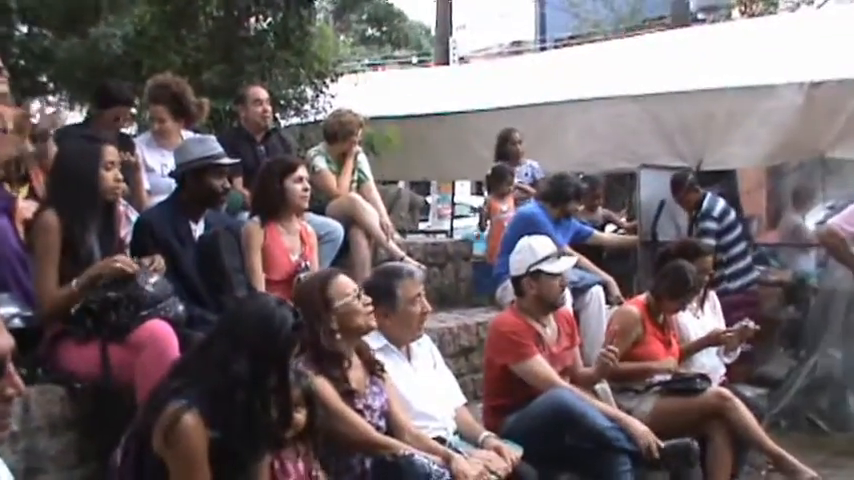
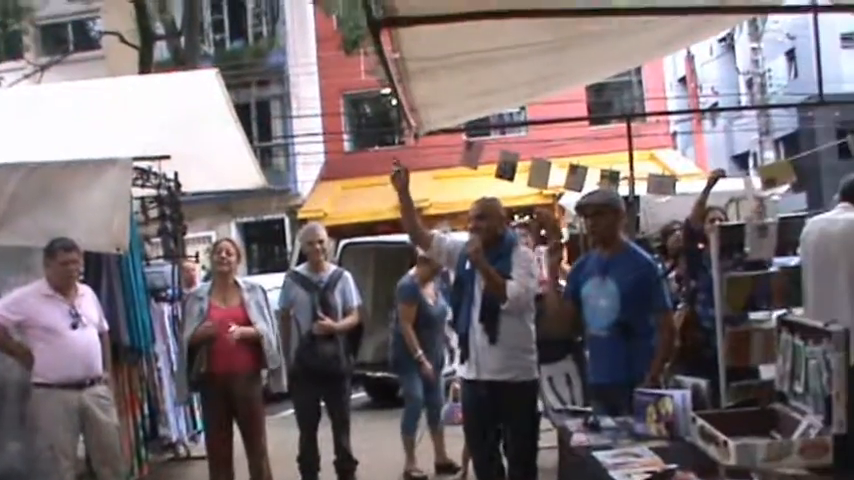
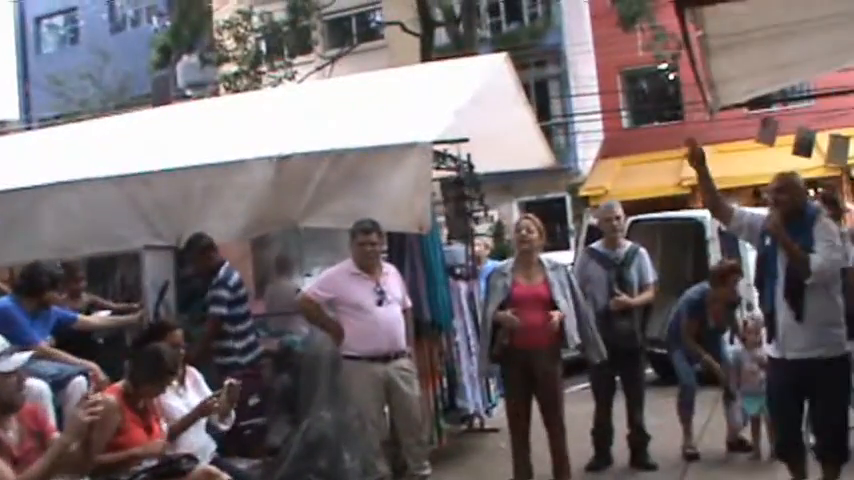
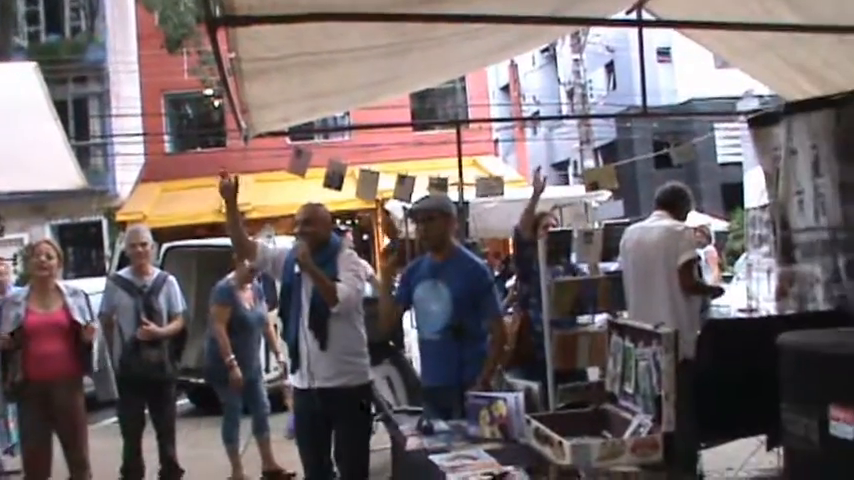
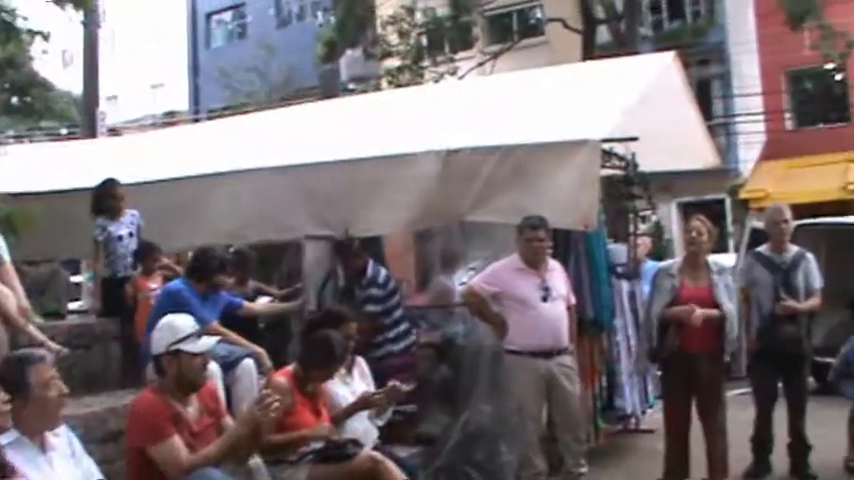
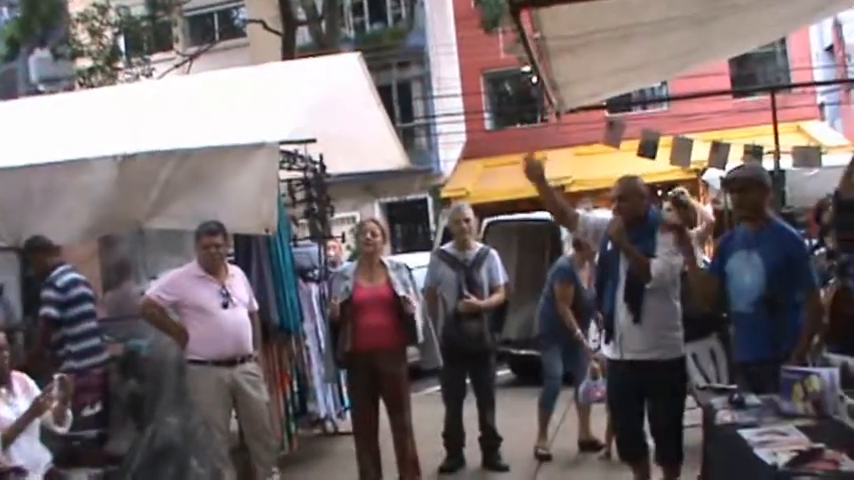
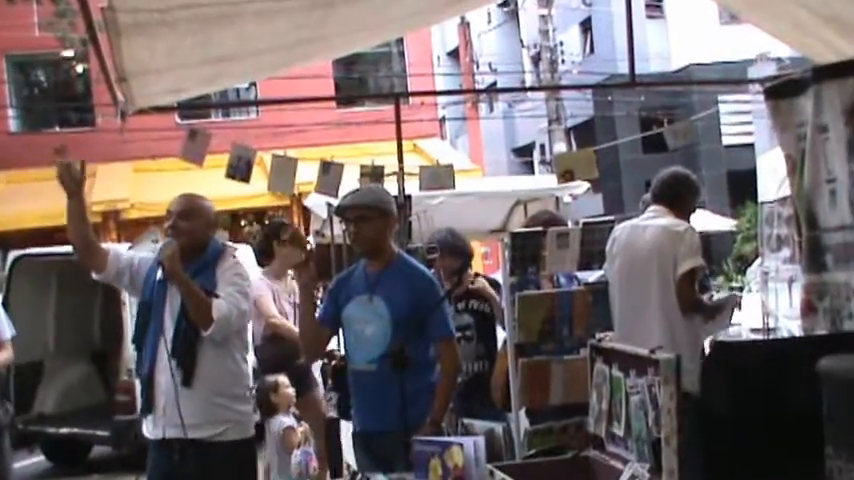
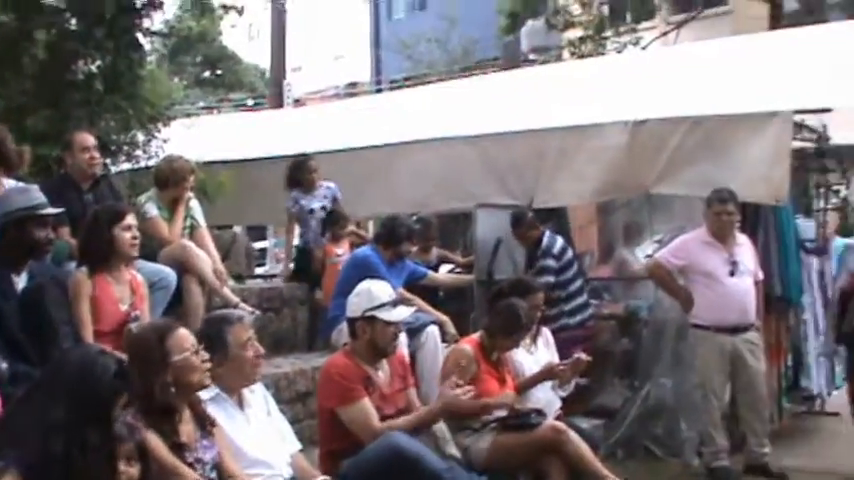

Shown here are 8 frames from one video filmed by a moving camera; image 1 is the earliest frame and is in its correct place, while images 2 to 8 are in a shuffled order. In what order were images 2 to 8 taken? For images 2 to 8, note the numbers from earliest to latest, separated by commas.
8, 5, 3, 6, 2, 4, 7
